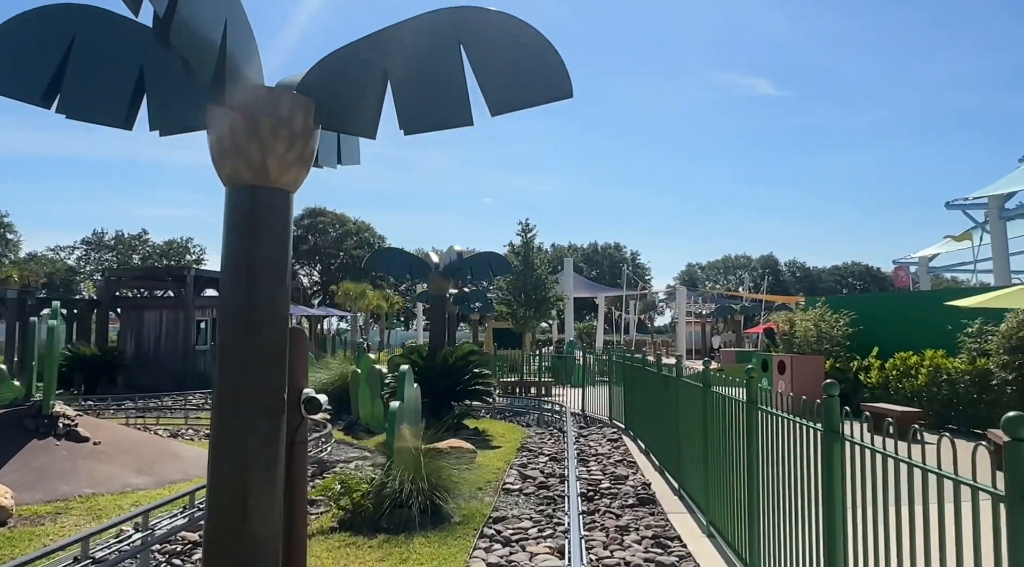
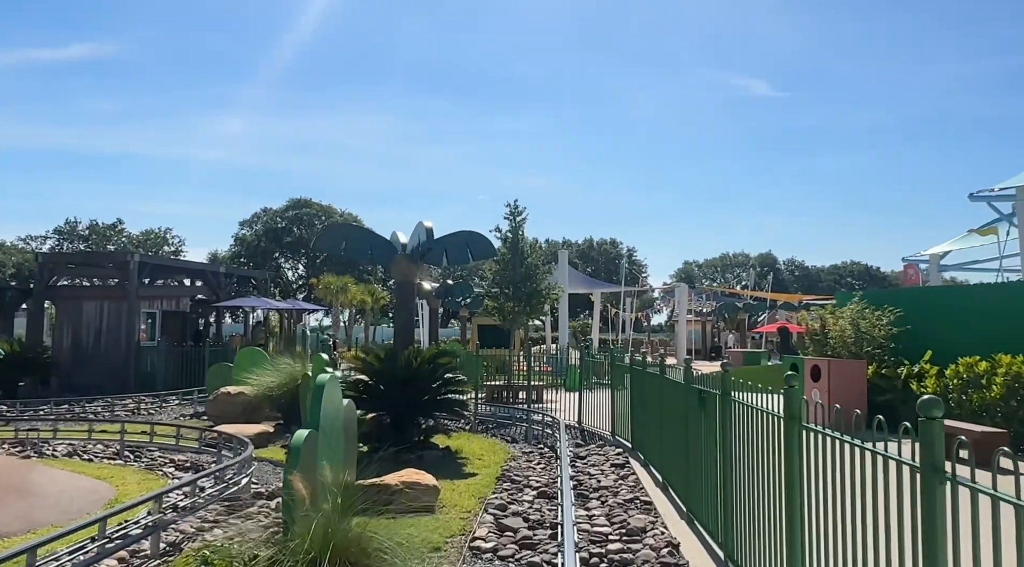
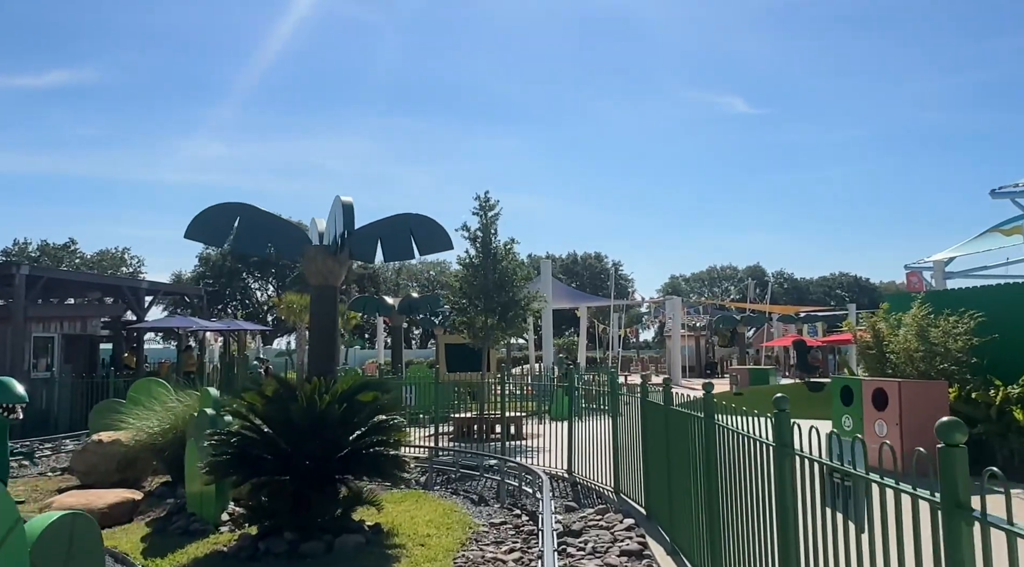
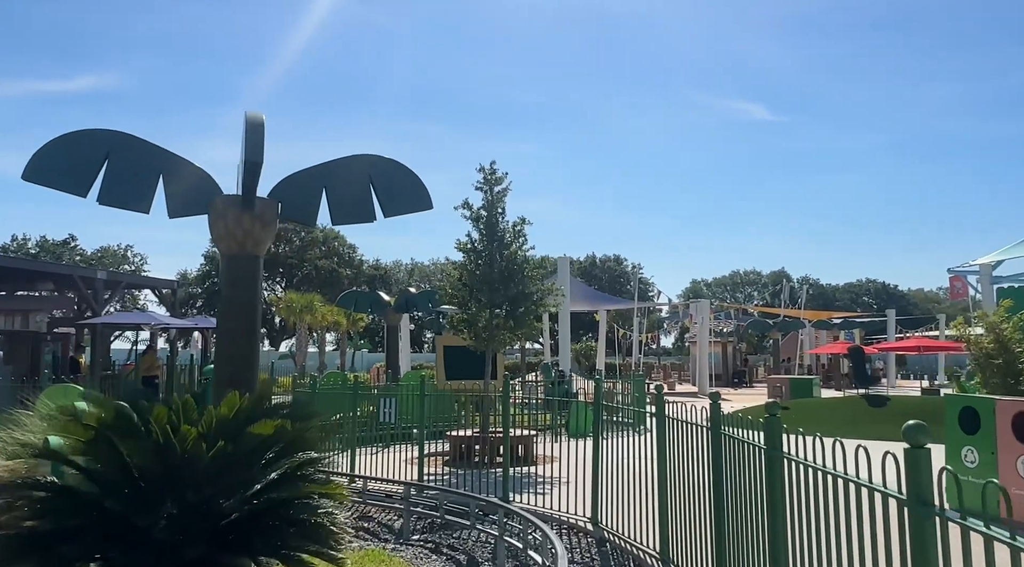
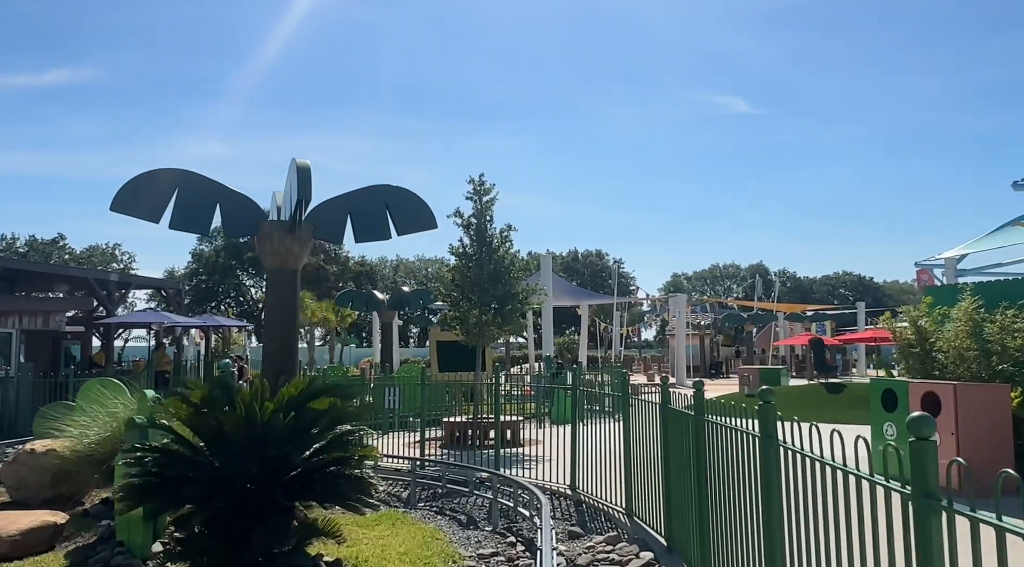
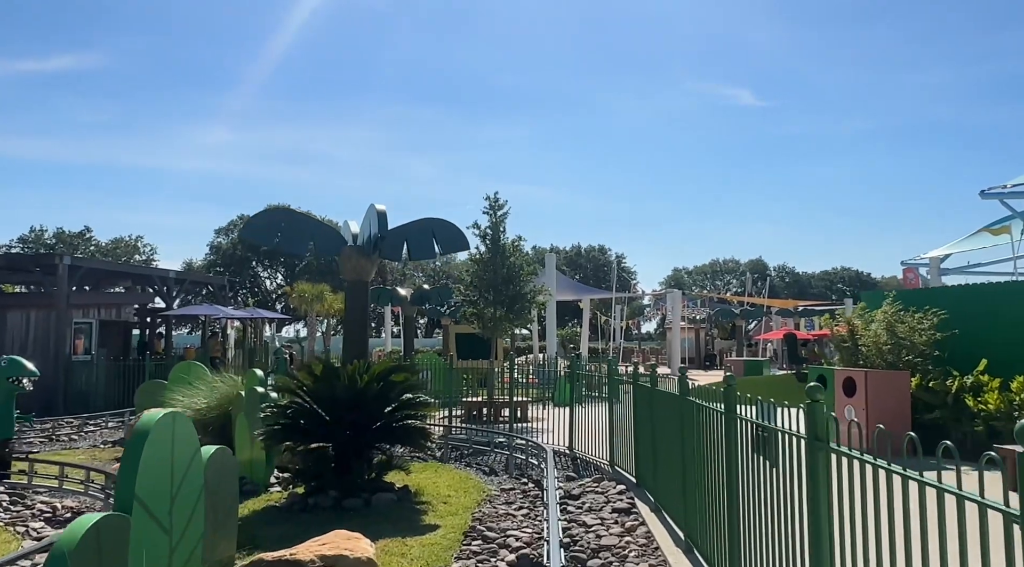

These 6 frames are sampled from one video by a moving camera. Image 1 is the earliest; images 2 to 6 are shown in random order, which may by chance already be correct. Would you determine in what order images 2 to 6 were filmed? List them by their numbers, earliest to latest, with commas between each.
2, 6, 3, 5, 4
